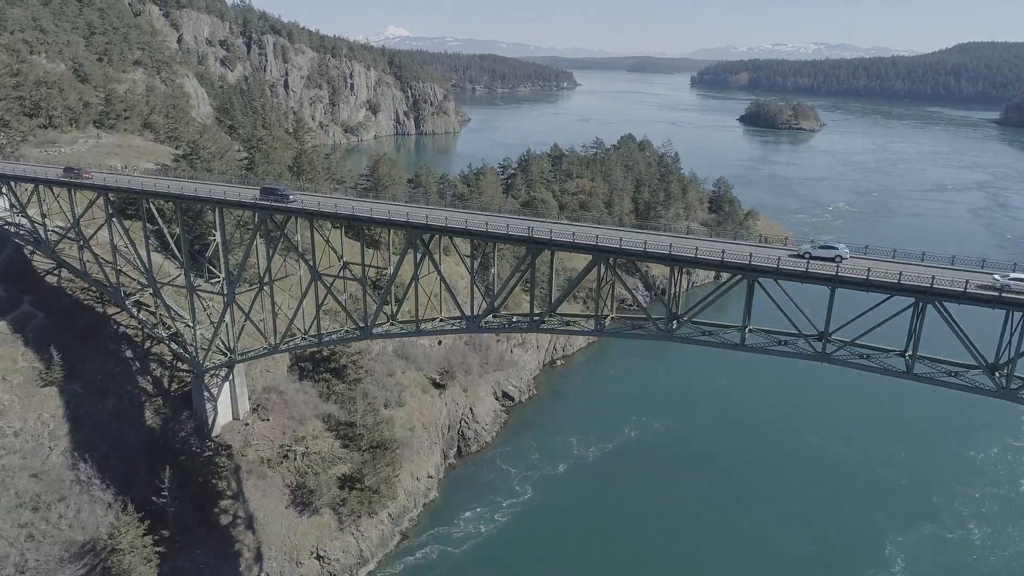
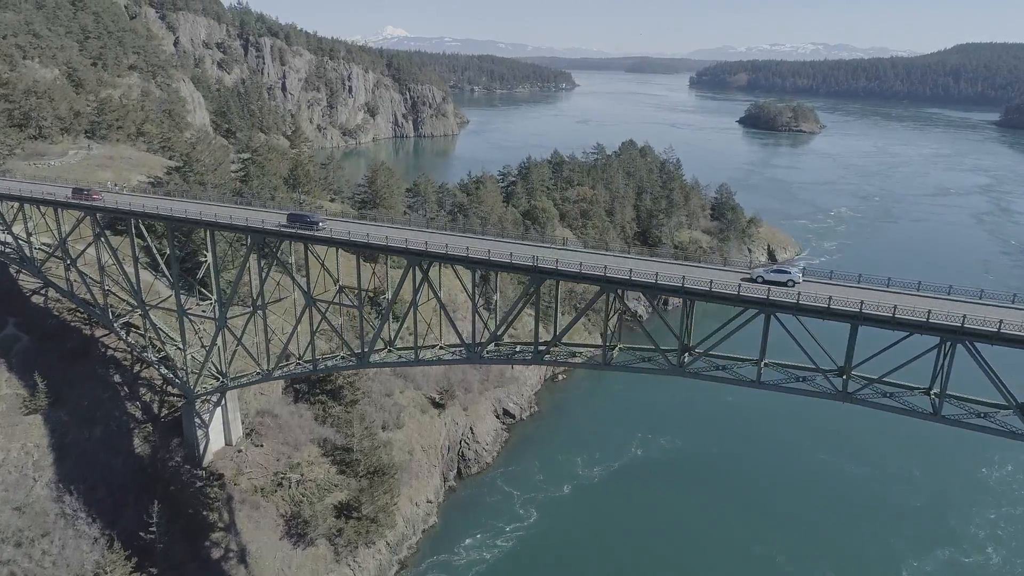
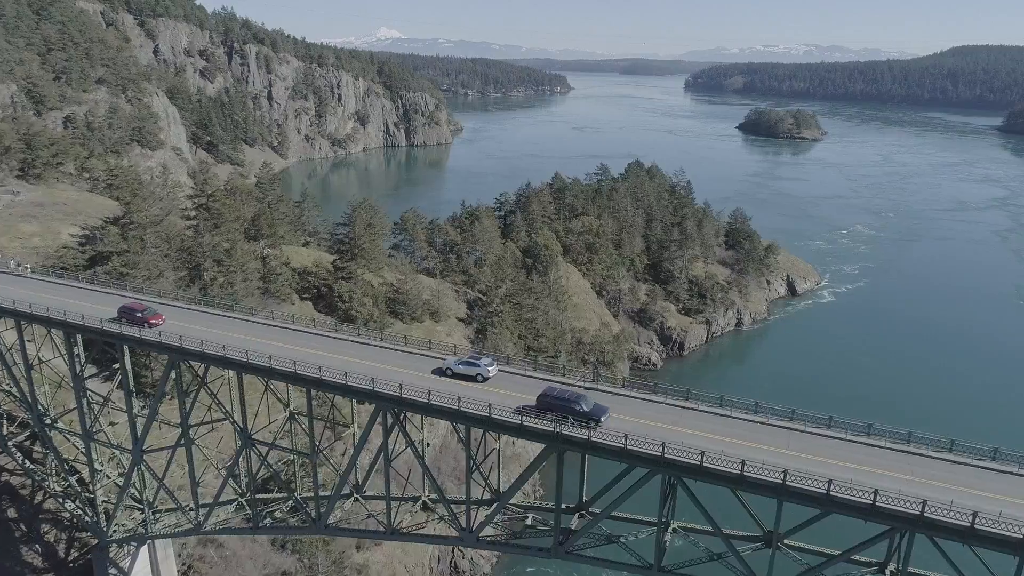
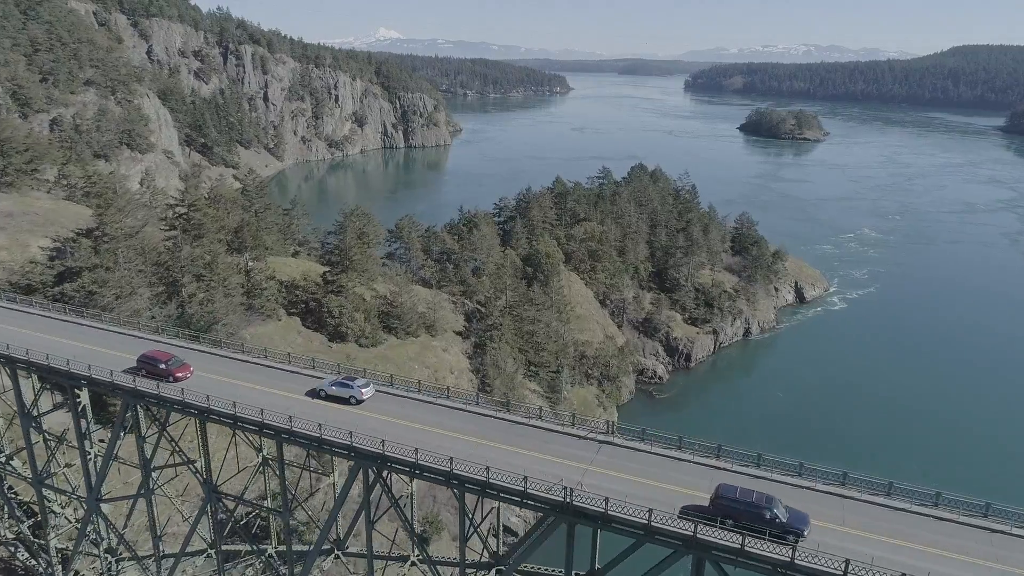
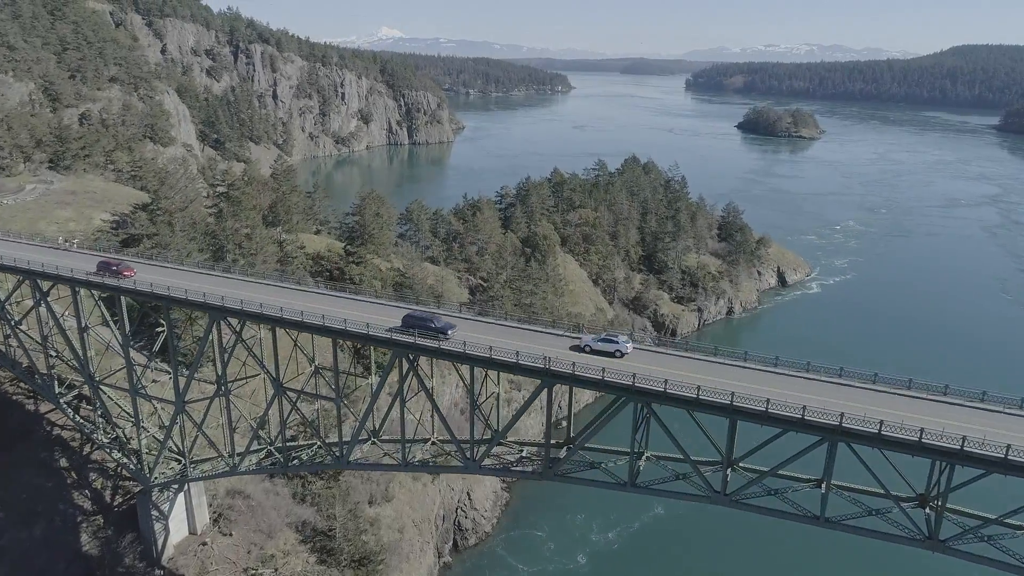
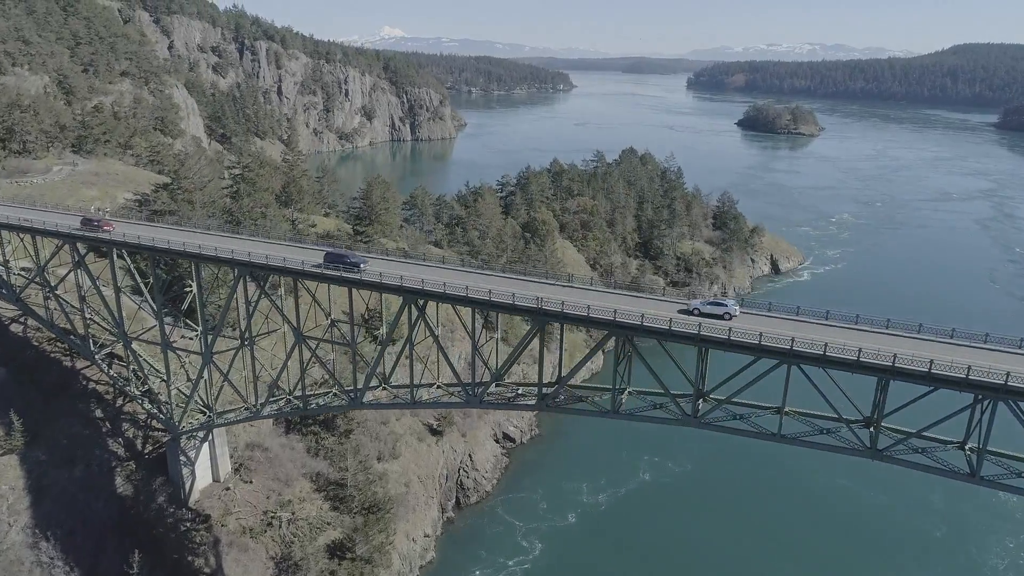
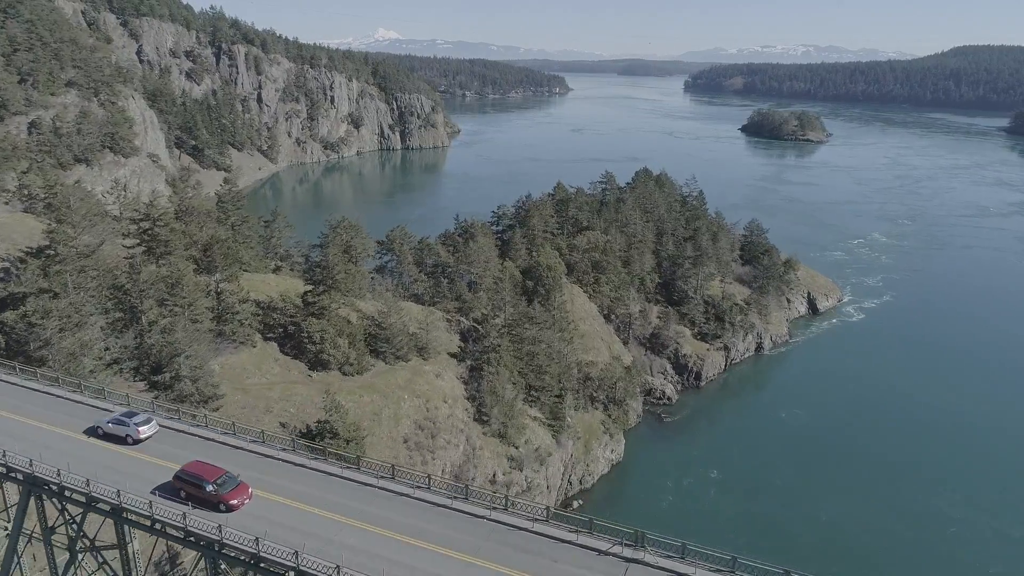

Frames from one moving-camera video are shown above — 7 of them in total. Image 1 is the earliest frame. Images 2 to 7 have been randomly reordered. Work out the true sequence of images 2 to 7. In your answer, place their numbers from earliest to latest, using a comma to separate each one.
2, 6, 5, 3, 4, 7
